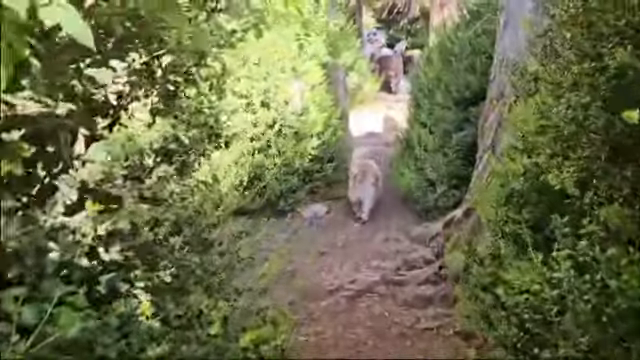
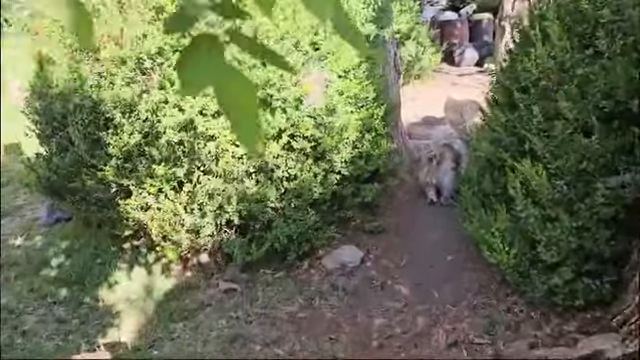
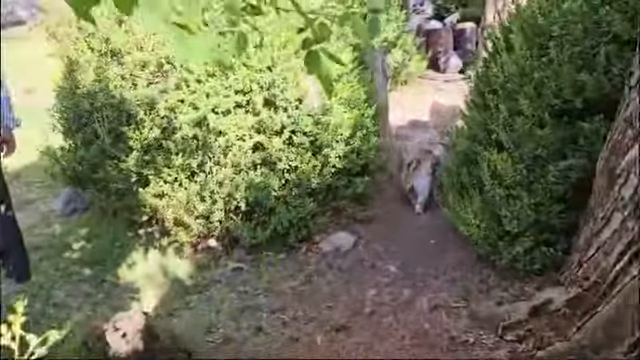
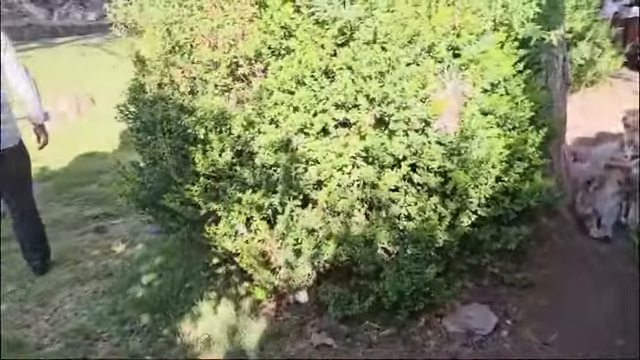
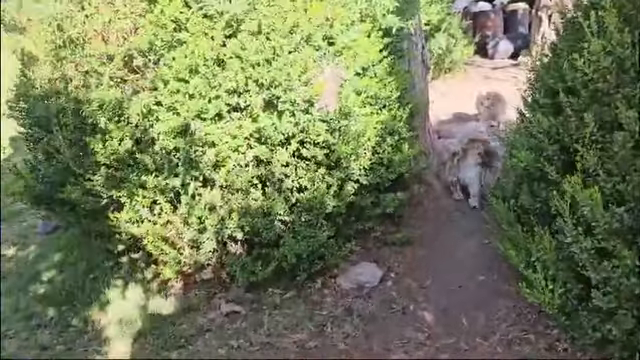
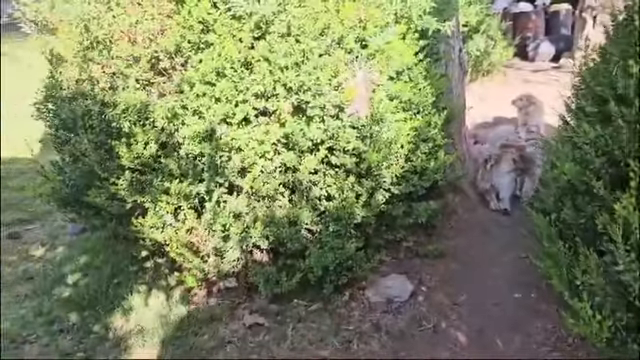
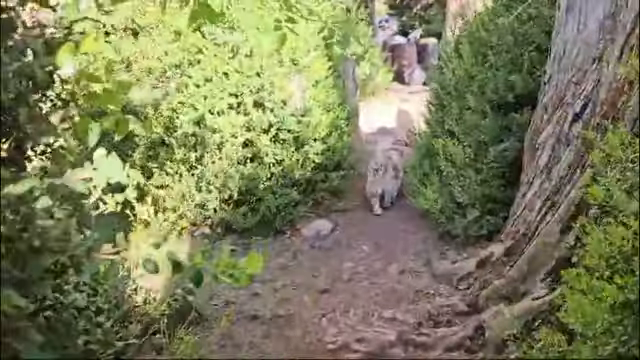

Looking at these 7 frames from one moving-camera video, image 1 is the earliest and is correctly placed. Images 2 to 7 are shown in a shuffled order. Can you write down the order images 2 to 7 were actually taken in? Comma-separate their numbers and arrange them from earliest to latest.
7, 3, 2, 5, 6, 4
